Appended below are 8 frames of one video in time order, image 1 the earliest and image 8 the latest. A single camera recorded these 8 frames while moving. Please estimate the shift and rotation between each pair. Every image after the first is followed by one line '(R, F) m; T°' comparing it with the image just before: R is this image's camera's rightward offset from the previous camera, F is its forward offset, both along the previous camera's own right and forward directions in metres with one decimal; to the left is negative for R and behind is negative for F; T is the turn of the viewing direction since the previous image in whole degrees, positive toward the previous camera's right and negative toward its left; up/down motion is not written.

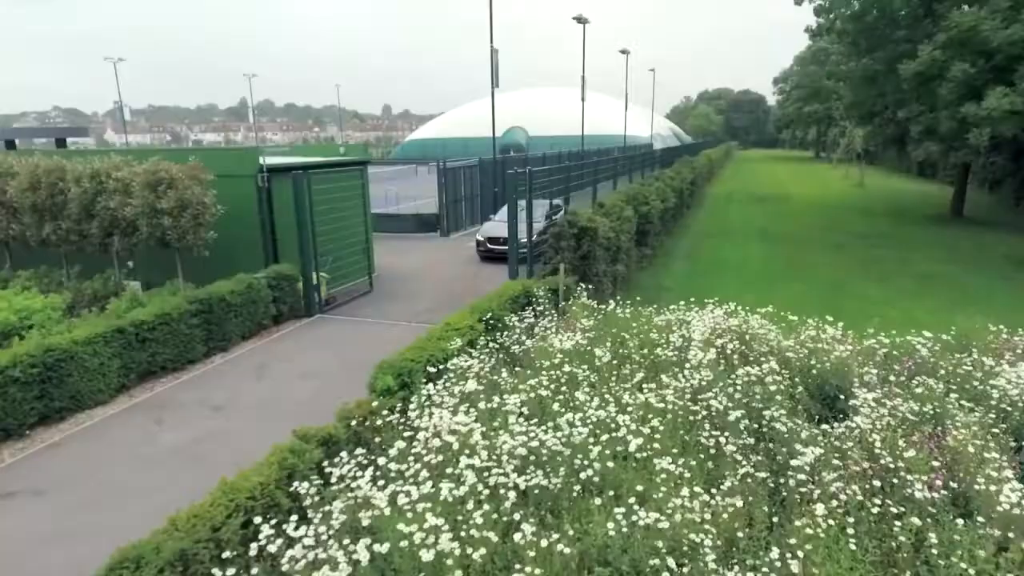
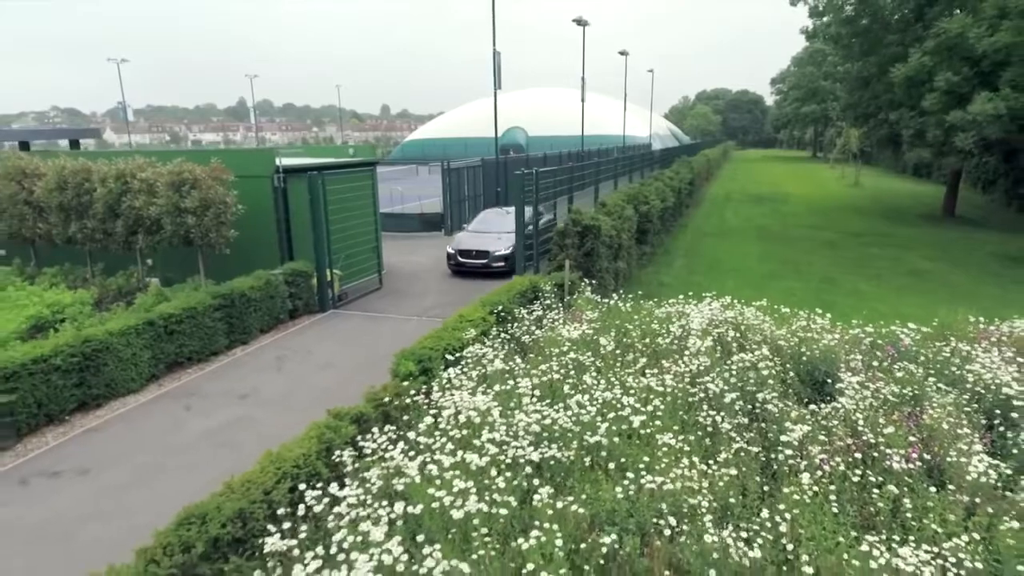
(-0.2, -0.5) m; 0°
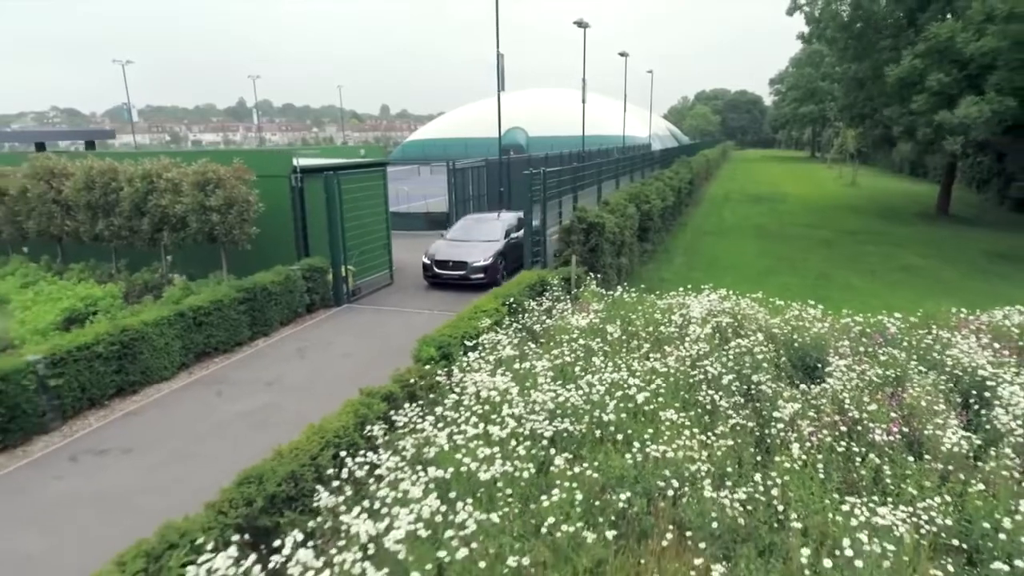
(-0.2, -0.6) m; 0°
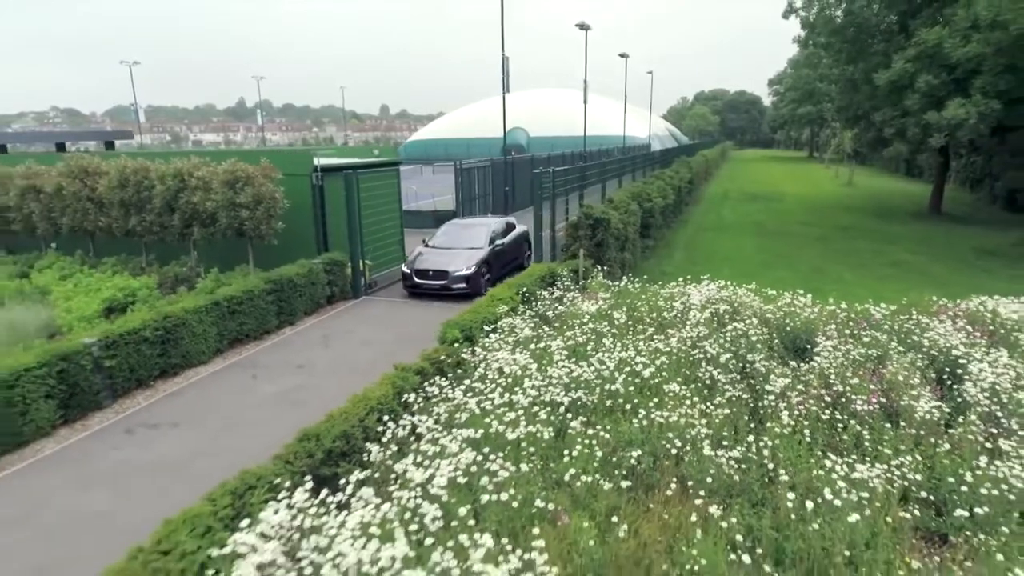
(-0.2, -0.7) m; 0°
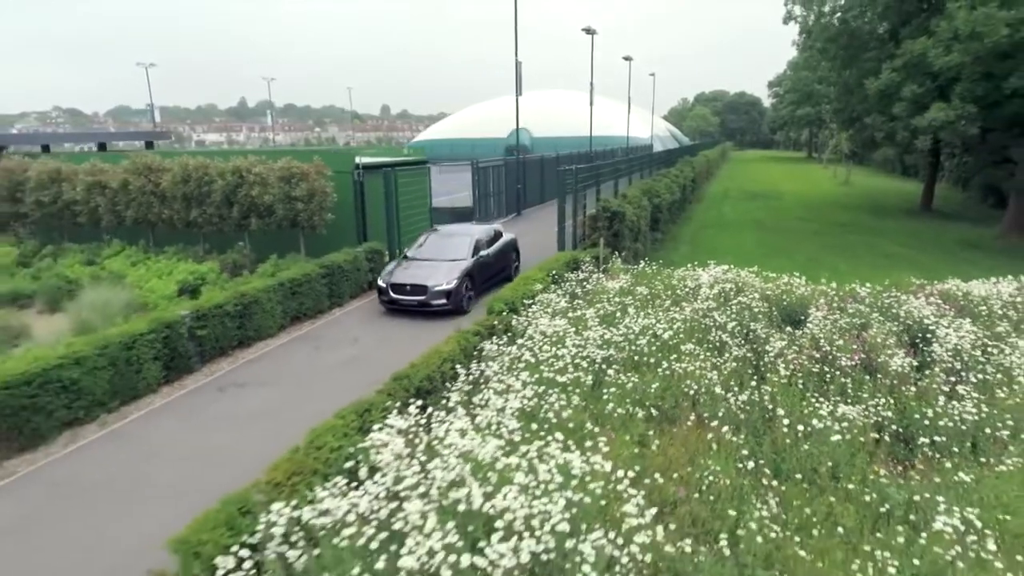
(-0.6, -1.4) m; 0°
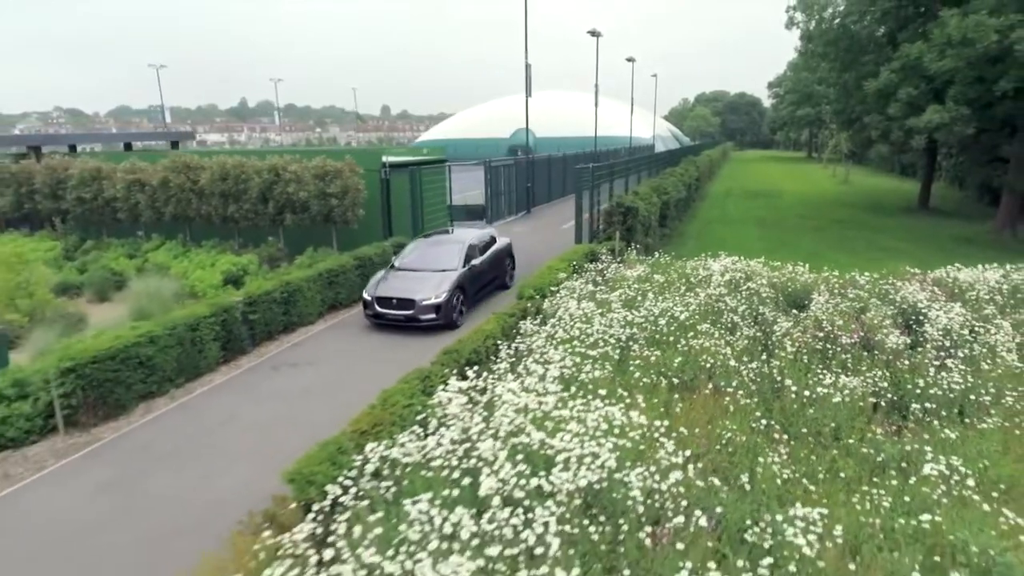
(-0.5, -0.9) m; 0°
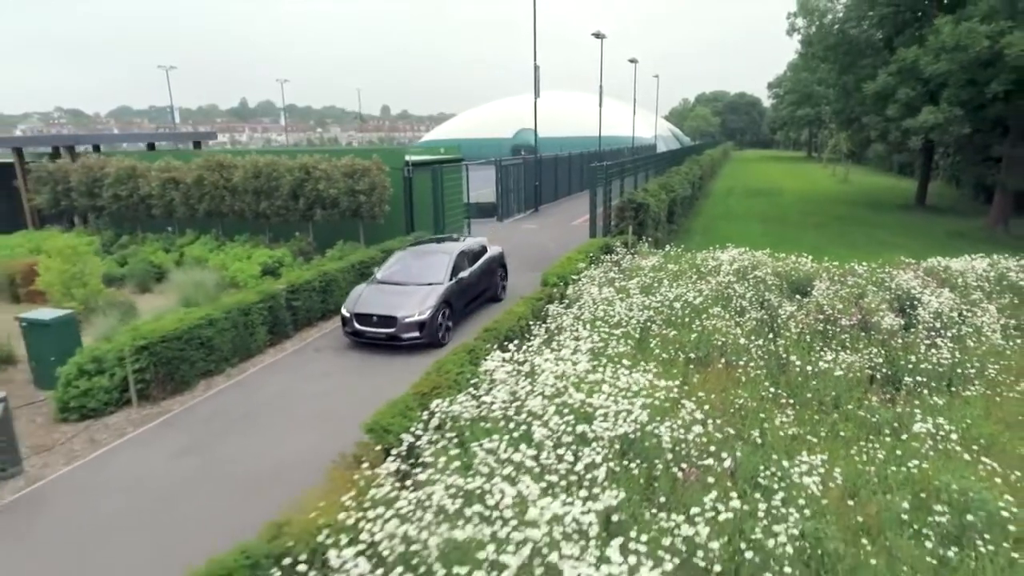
(-0.5, -0.9) m; 0°
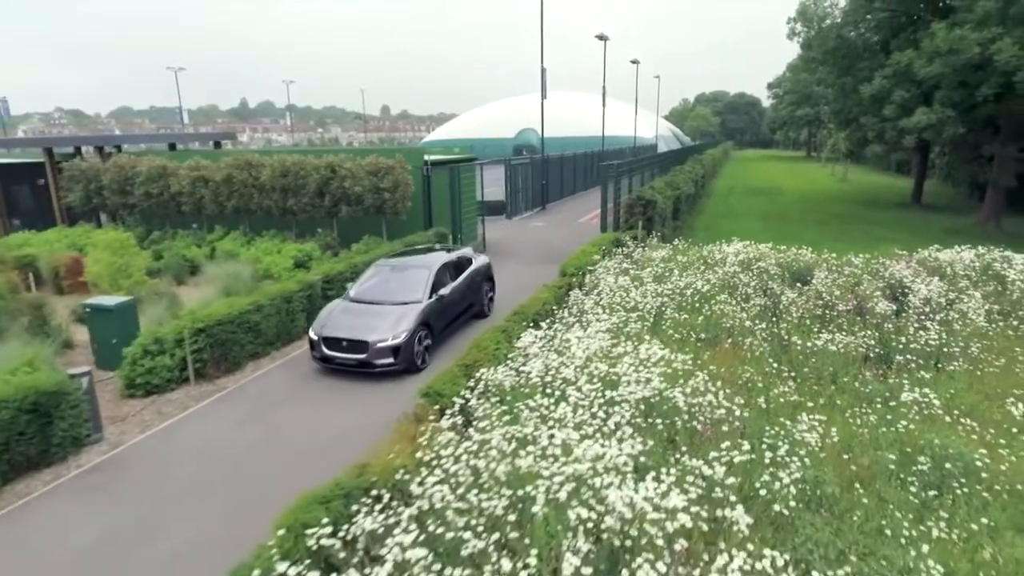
(-0.4, -0.9) m; 0°
